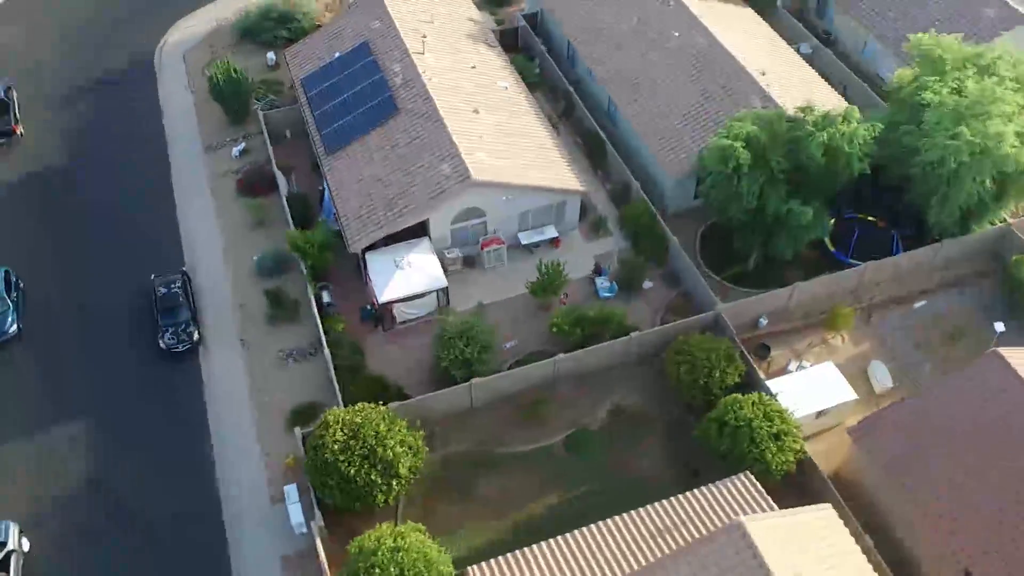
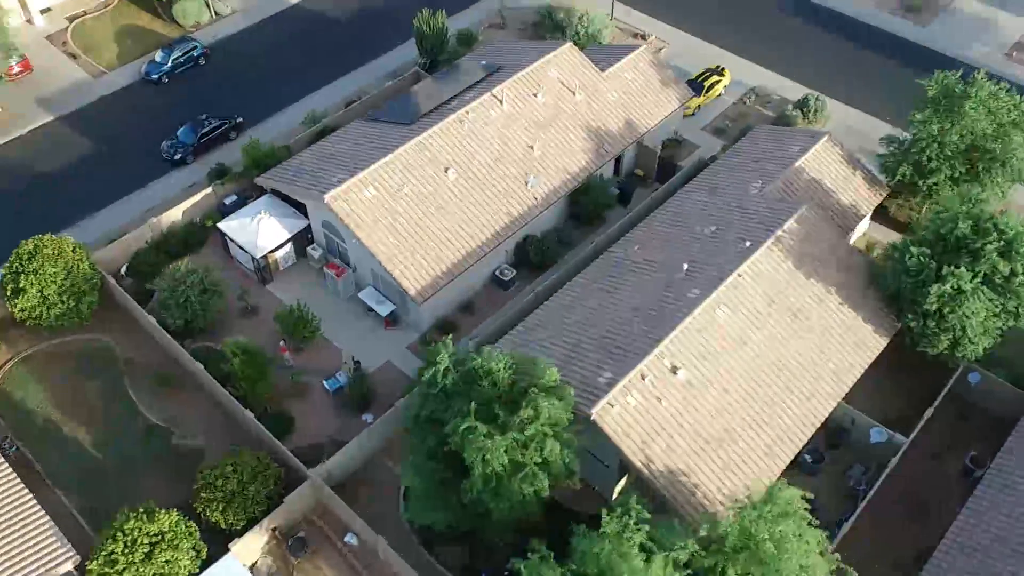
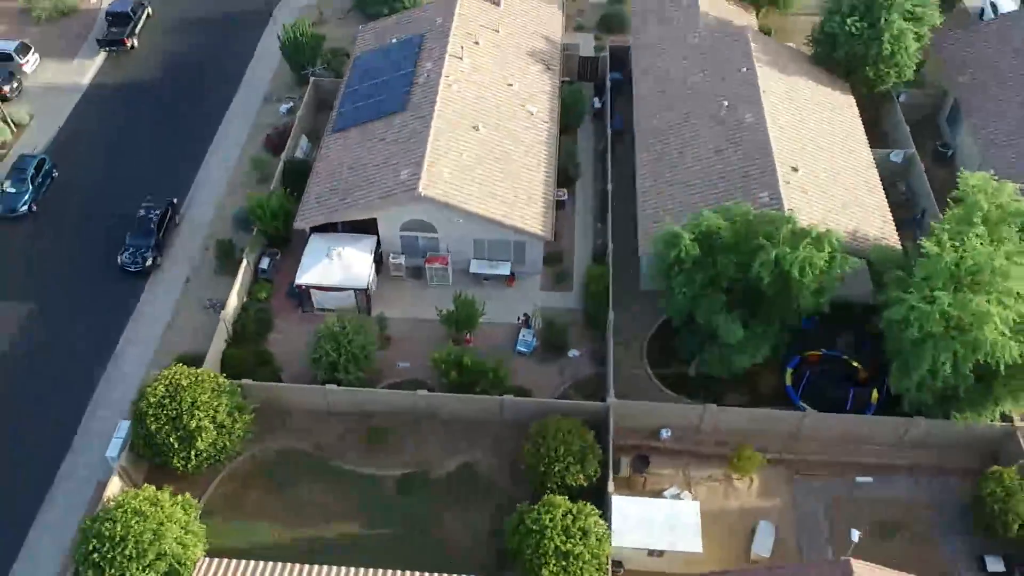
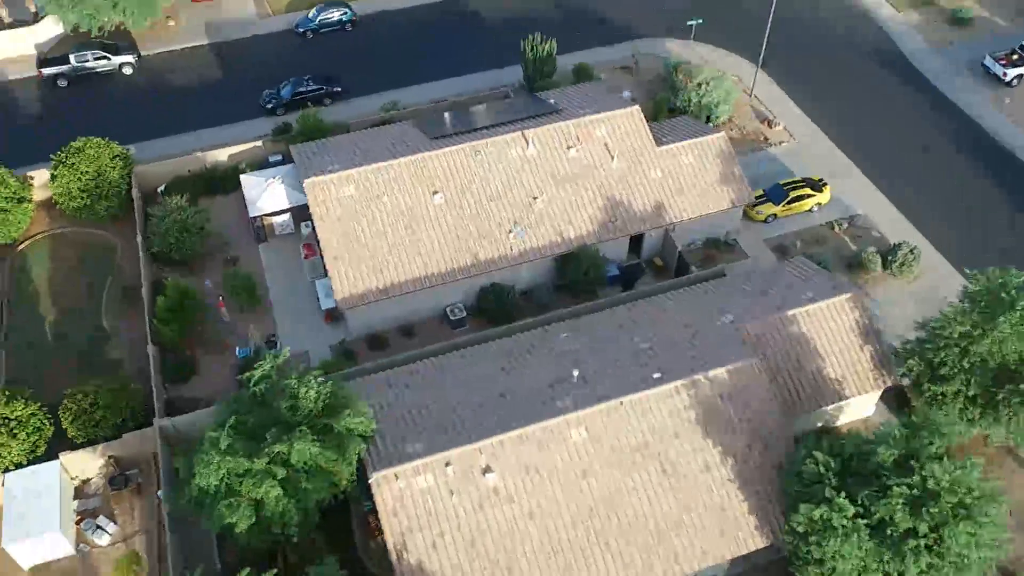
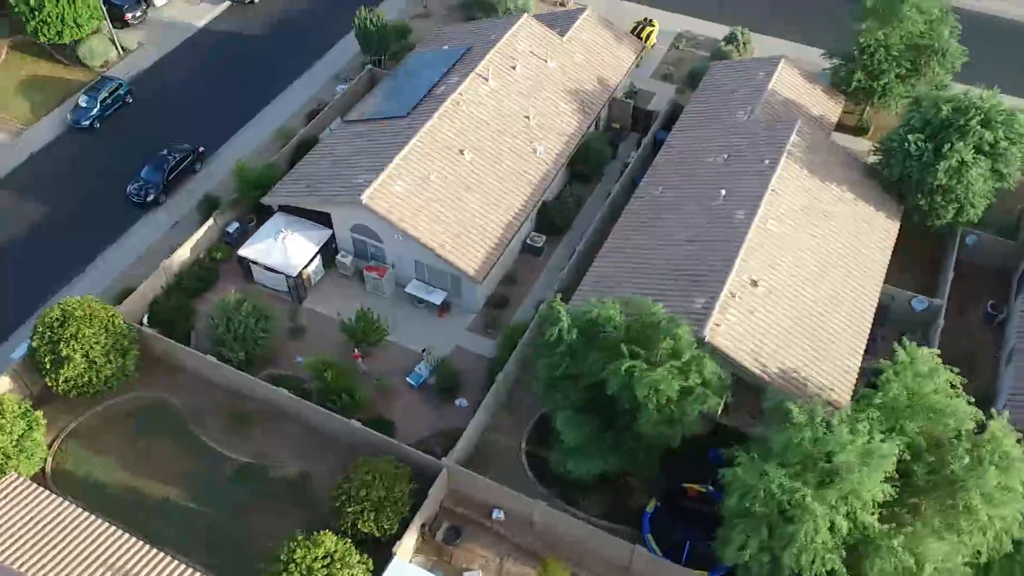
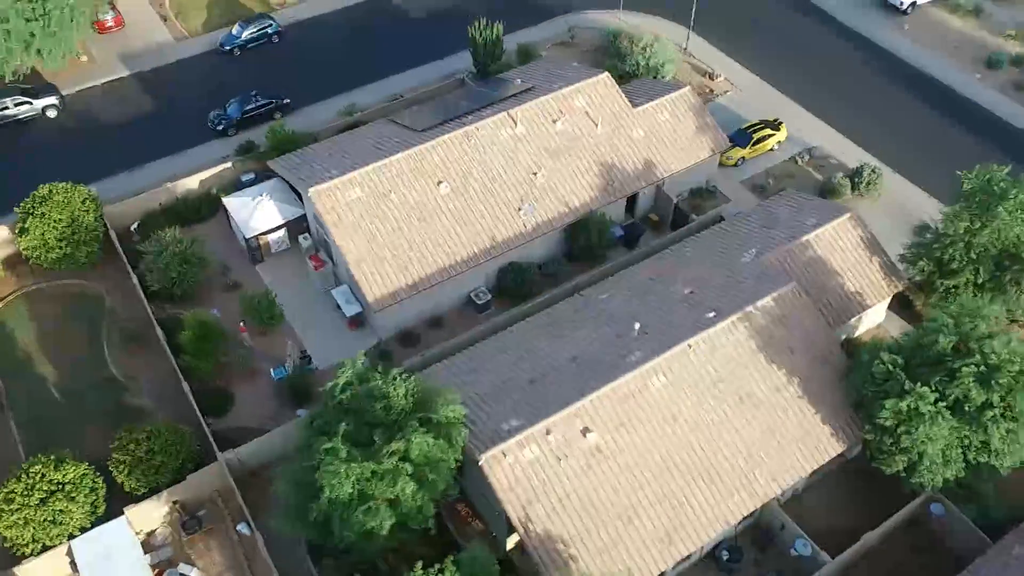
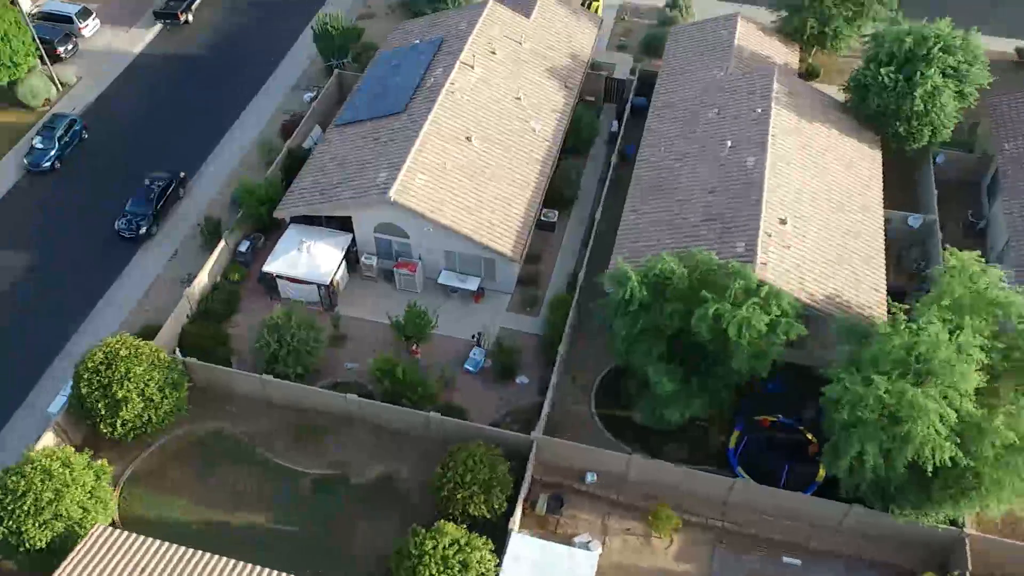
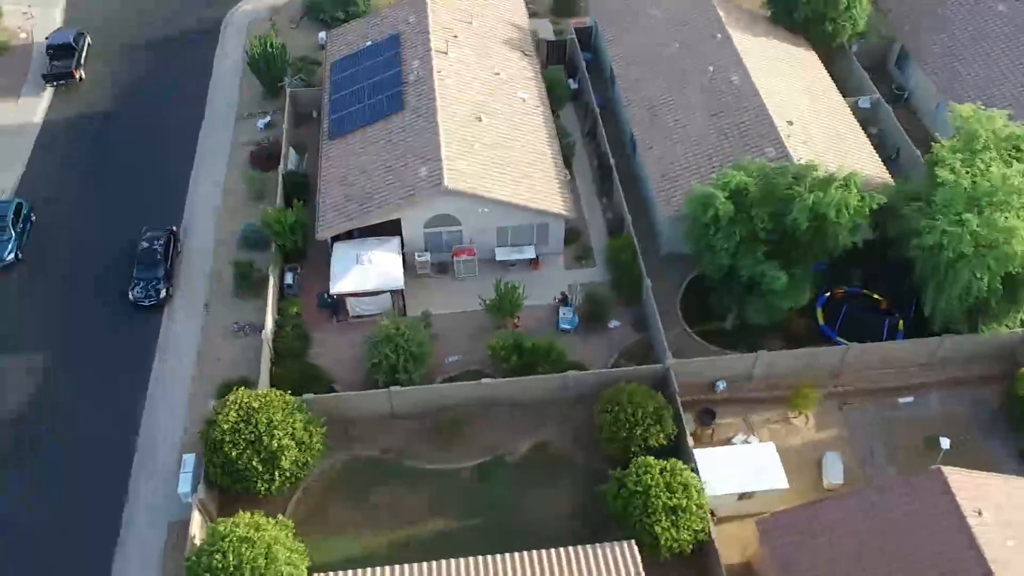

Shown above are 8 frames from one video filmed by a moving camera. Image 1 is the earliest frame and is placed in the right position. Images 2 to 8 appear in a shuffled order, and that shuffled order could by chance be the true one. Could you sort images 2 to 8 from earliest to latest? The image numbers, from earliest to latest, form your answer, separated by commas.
8, 3, 7, 5, 2, 6, 4
